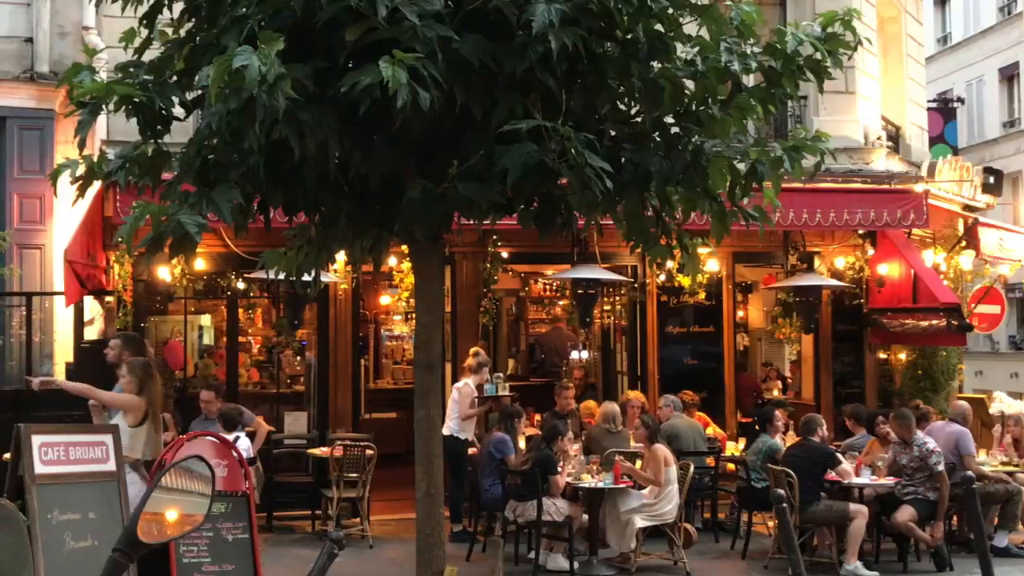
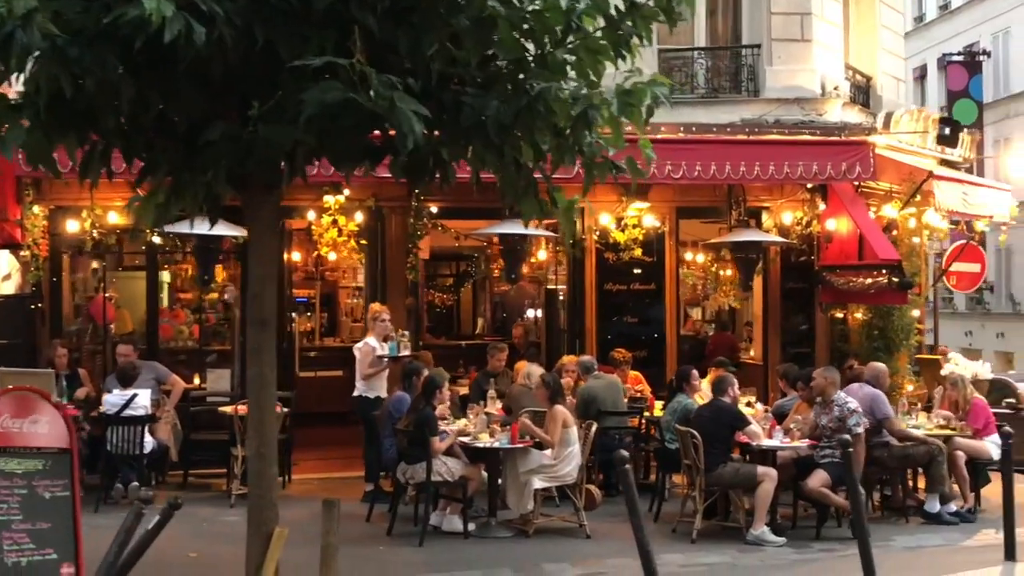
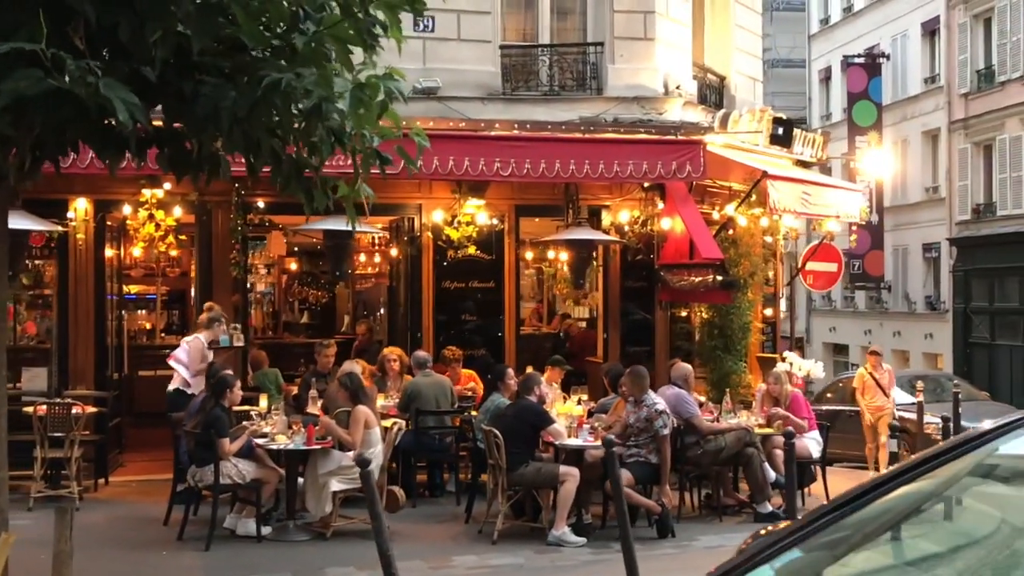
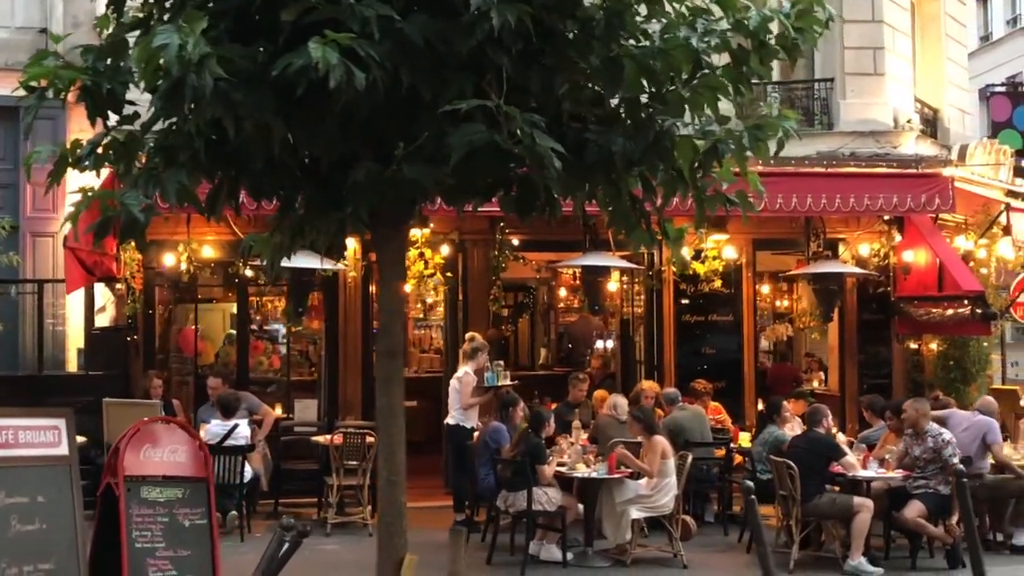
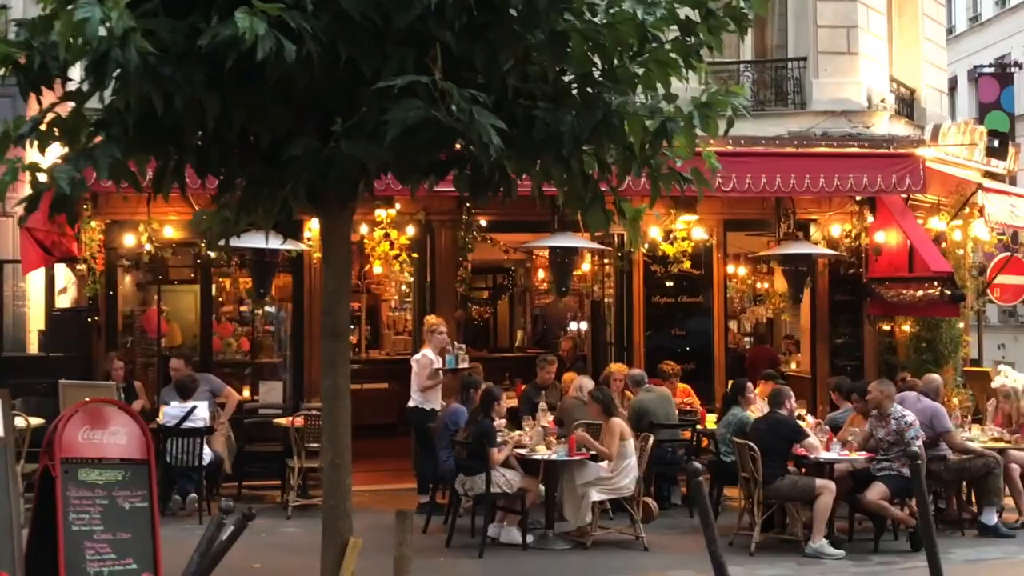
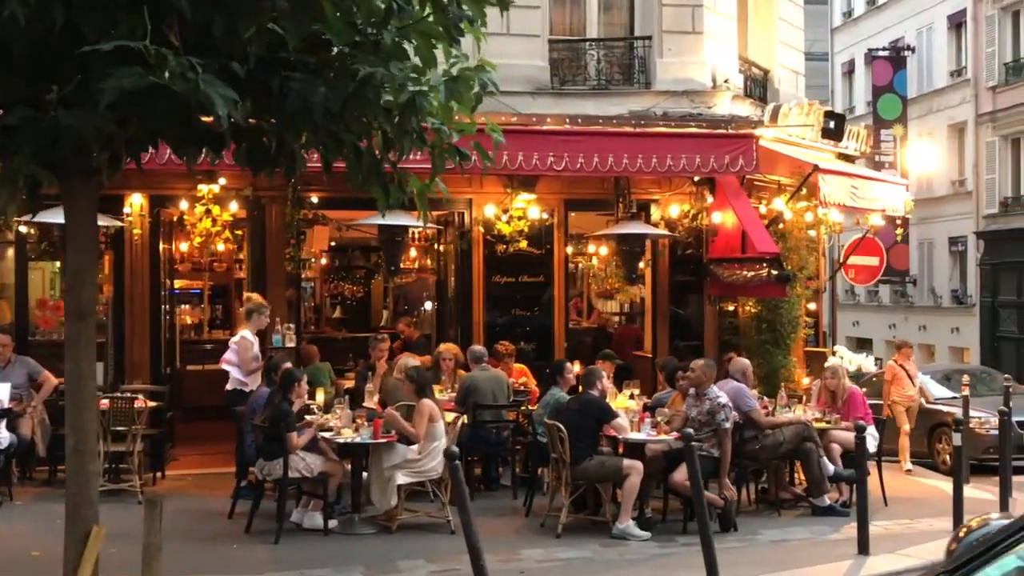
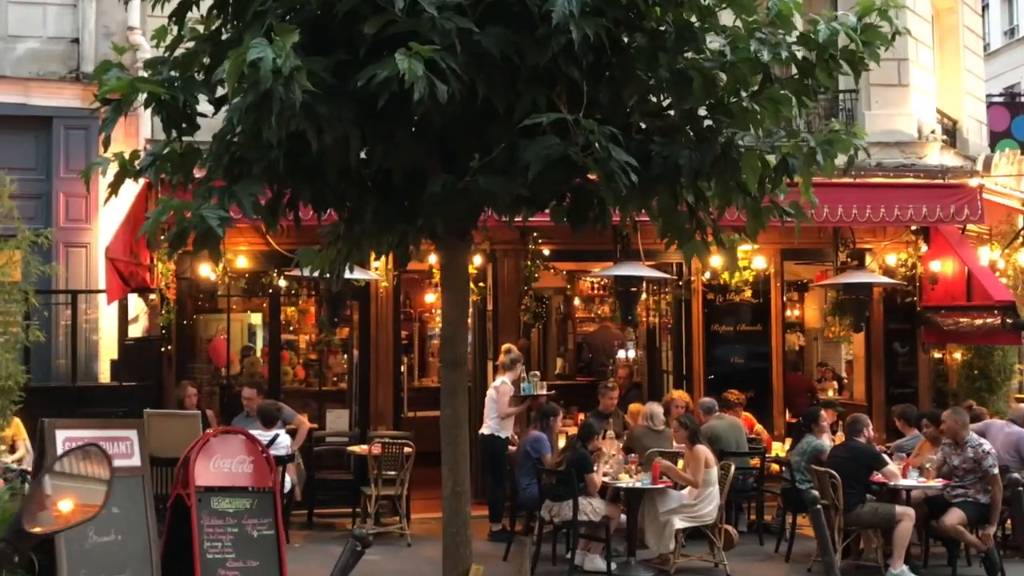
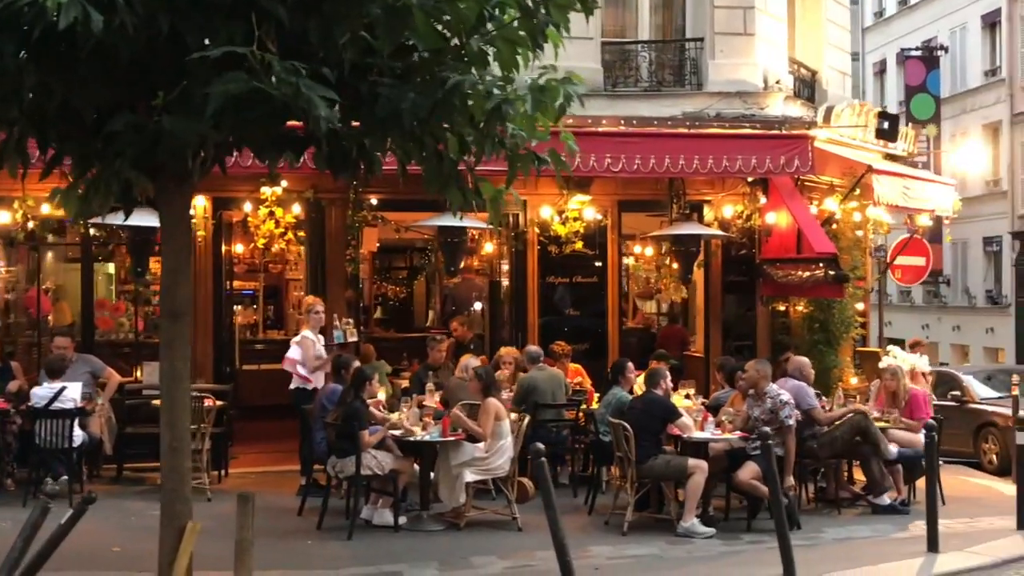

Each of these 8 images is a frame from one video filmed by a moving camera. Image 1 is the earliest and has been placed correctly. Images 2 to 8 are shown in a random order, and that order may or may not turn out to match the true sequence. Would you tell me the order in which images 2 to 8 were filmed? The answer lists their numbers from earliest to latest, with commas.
7, 4, 5, 2, 8, 6, 3
